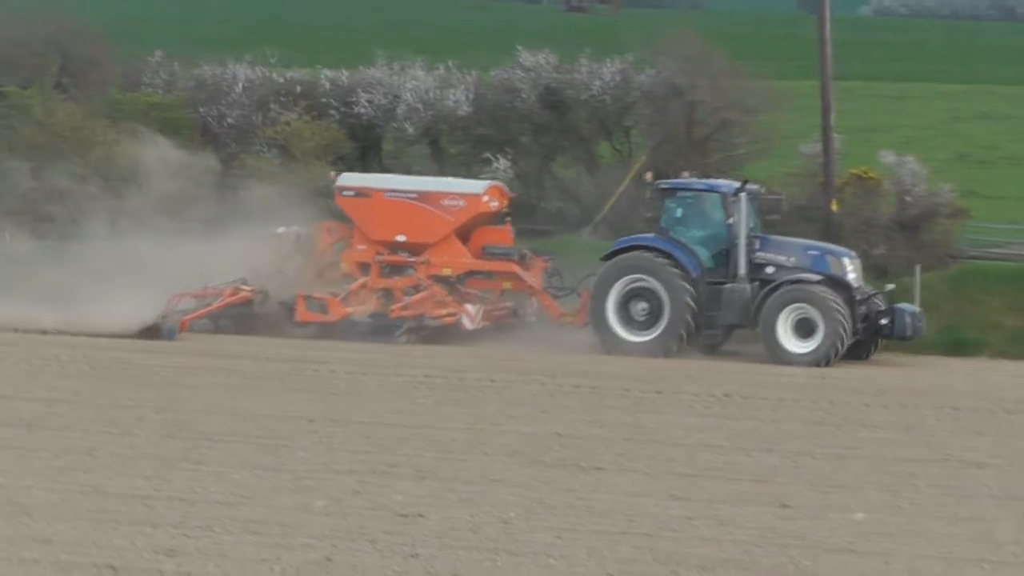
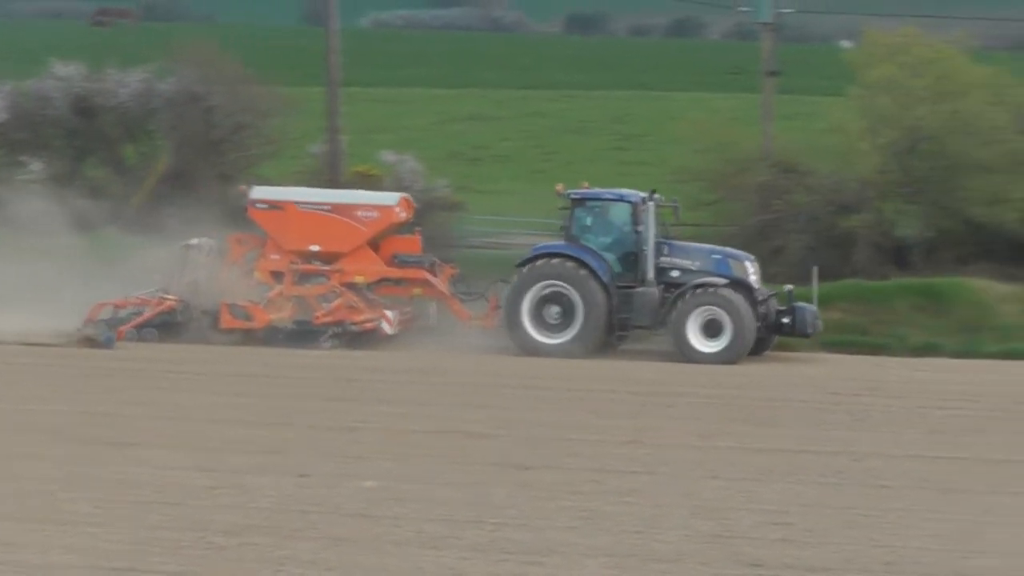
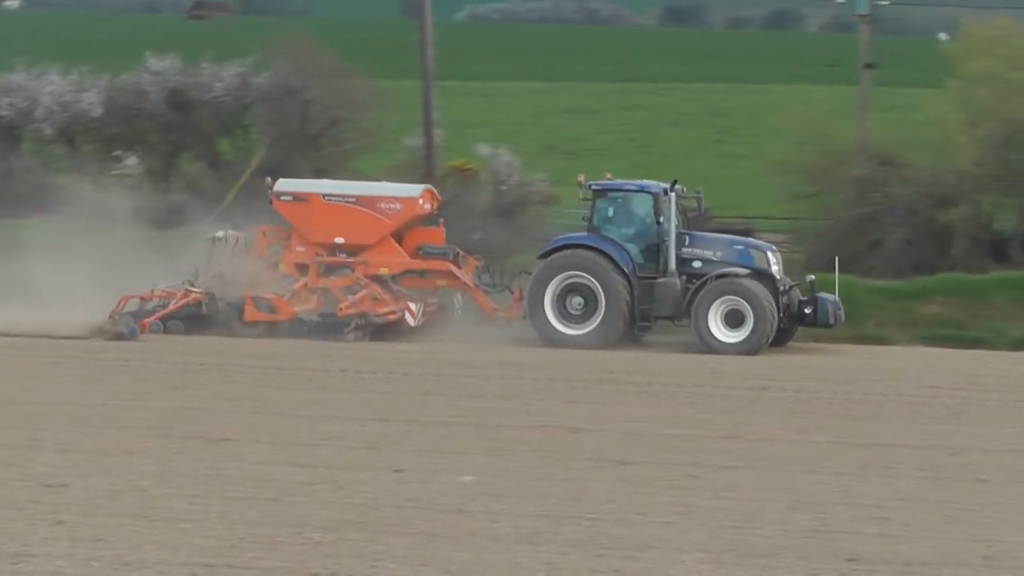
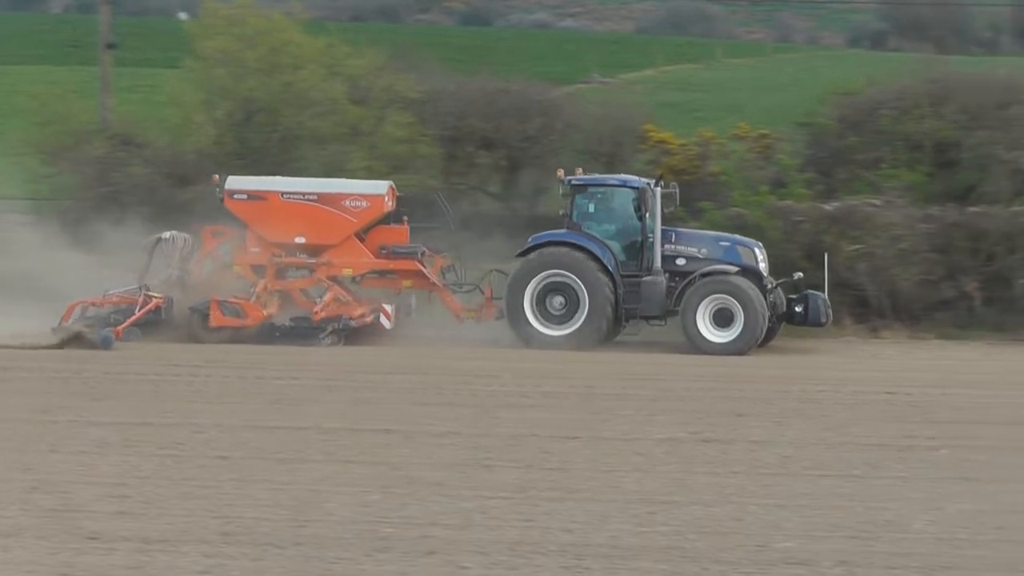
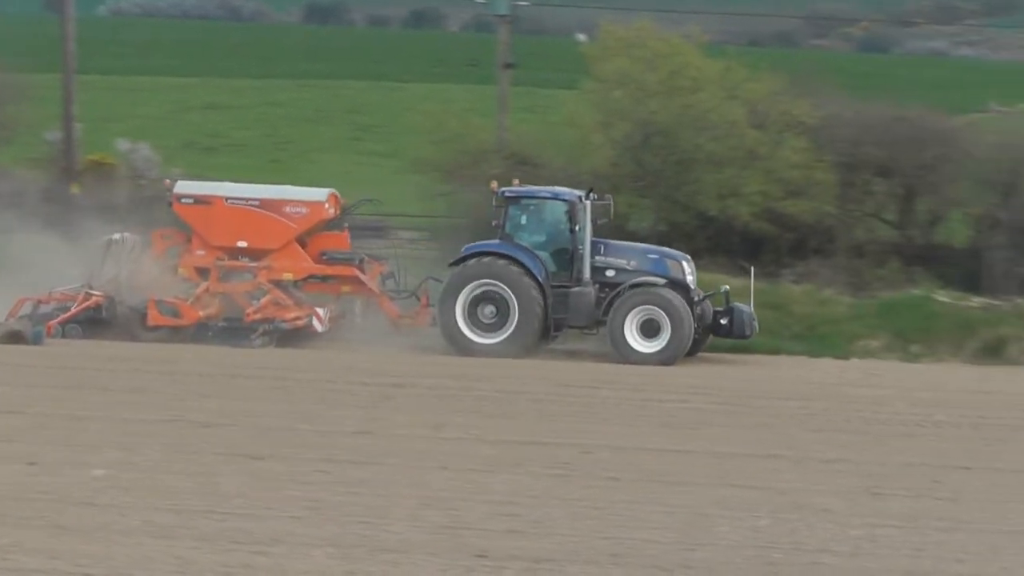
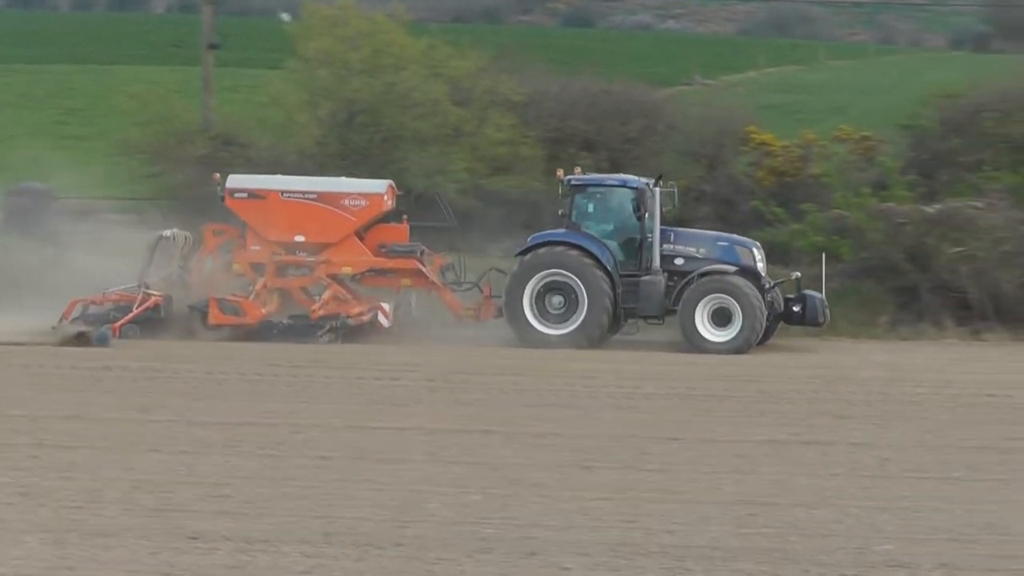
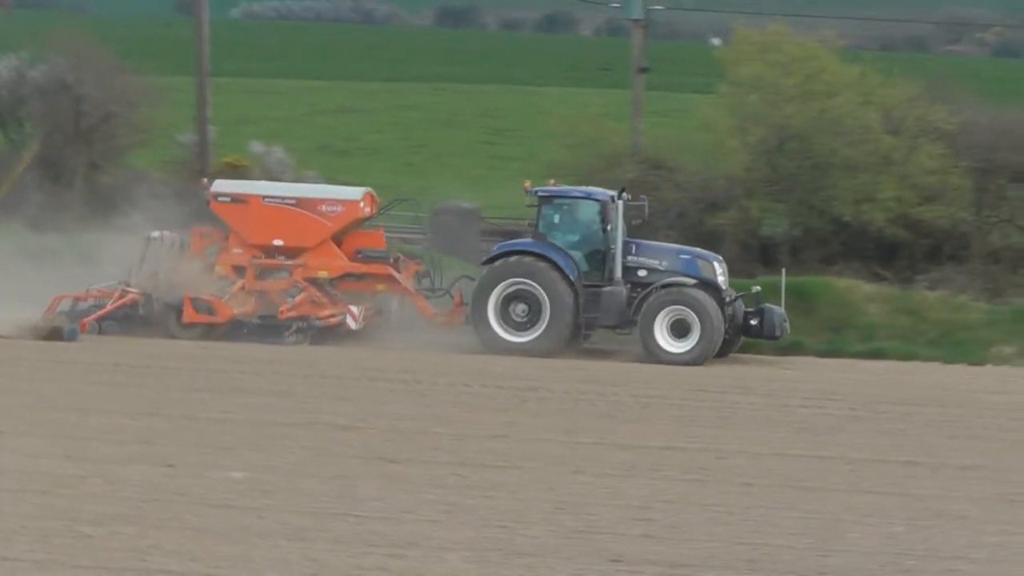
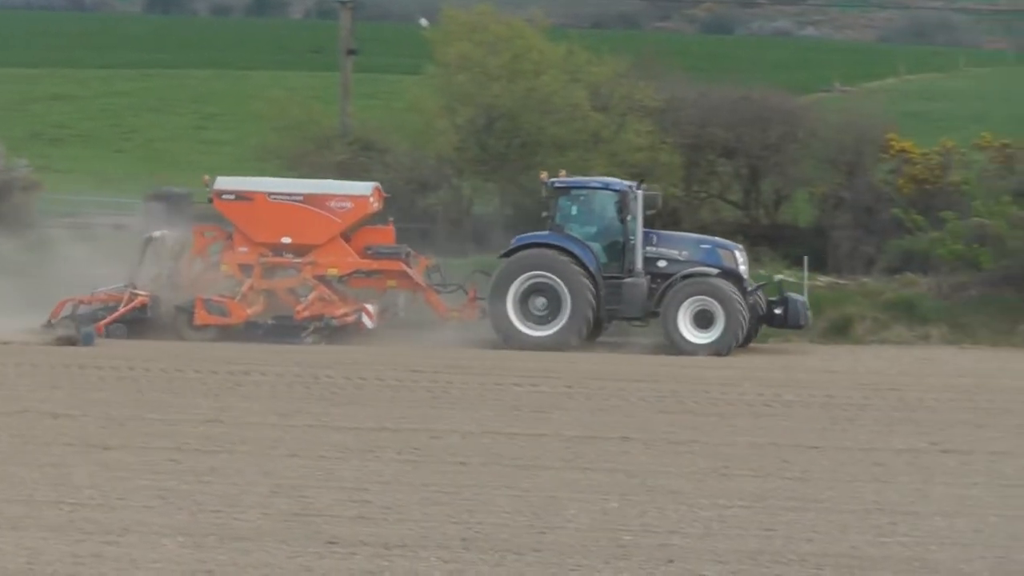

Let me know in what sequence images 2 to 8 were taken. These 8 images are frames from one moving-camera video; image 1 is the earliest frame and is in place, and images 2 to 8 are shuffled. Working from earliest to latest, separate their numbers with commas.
3, 2, 7, 5, 8, 6, 4
